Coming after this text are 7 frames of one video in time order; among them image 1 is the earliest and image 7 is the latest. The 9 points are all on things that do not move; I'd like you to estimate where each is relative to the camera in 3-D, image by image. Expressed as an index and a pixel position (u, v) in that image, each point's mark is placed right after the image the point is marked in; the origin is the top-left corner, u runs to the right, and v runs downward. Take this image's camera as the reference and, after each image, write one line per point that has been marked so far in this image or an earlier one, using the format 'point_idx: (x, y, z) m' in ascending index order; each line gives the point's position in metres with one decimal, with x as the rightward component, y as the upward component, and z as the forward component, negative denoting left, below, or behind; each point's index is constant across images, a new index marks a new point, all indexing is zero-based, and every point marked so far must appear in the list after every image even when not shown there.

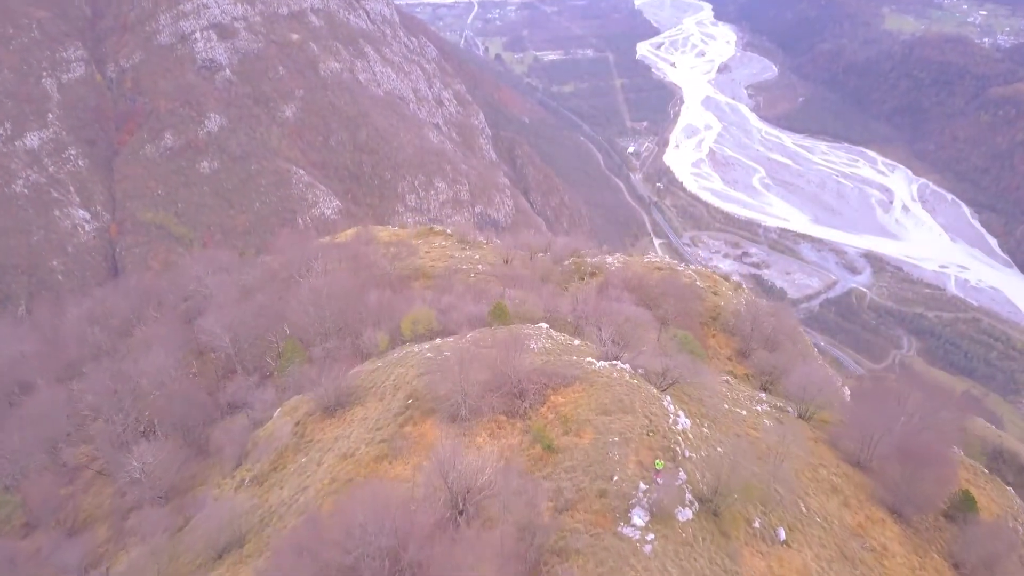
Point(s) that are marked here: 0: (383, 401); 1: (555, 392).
0: (-2.6, -2.2, +15.8) m
1: (+0.8, -1.8, +14.1) m
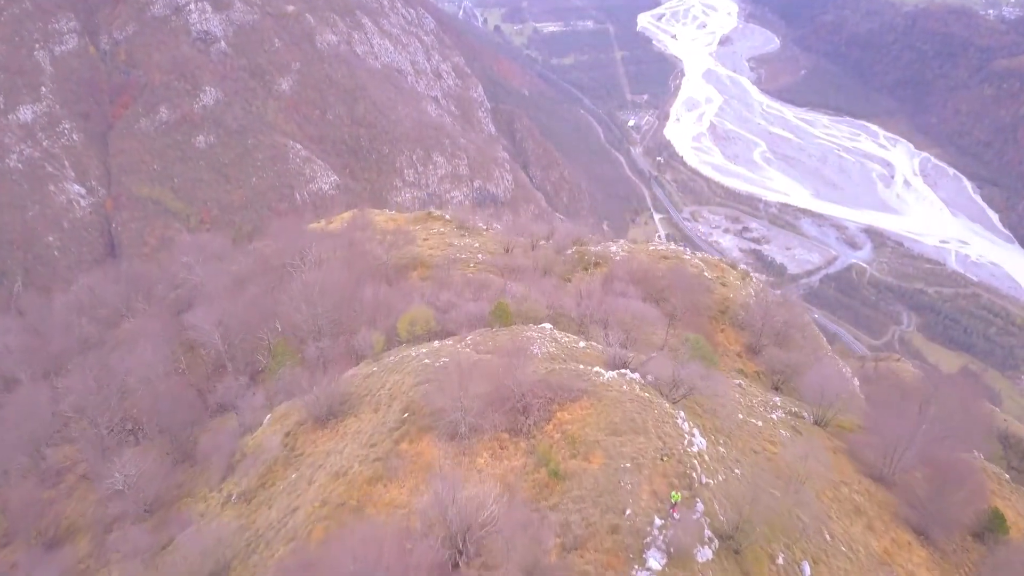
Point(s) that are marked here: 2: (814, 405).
0: (-2.5, -2.3, +14.9) m
1: (+0.8, -2.0, +13.2) m
2: (+7.2, -2.8, +19.0) m
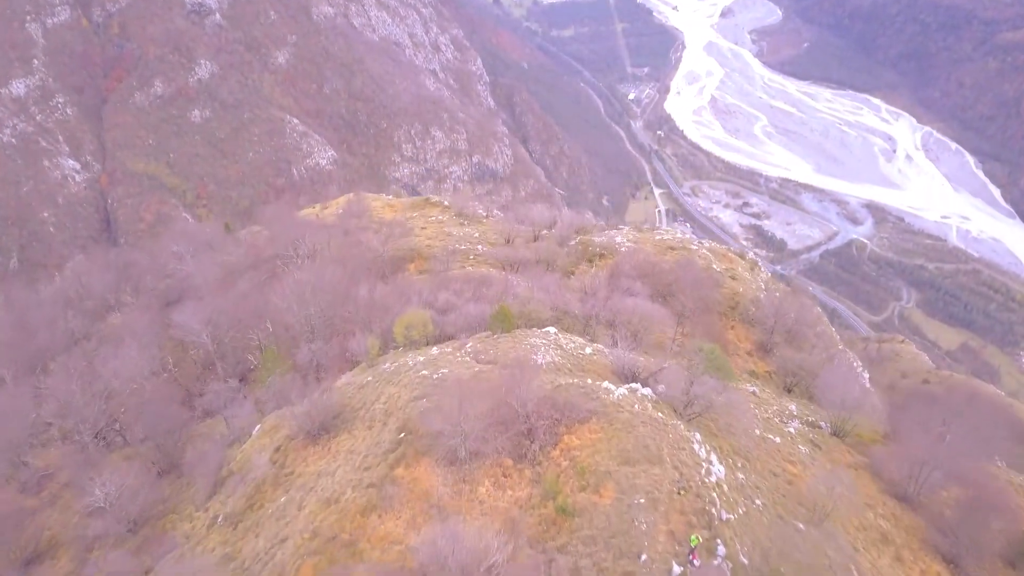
0: (-2.5, -2.5, +14.0) m
1: (+0.9, -2.2, +12.3) m
2: (+7.3, -2.8, +18.1) m
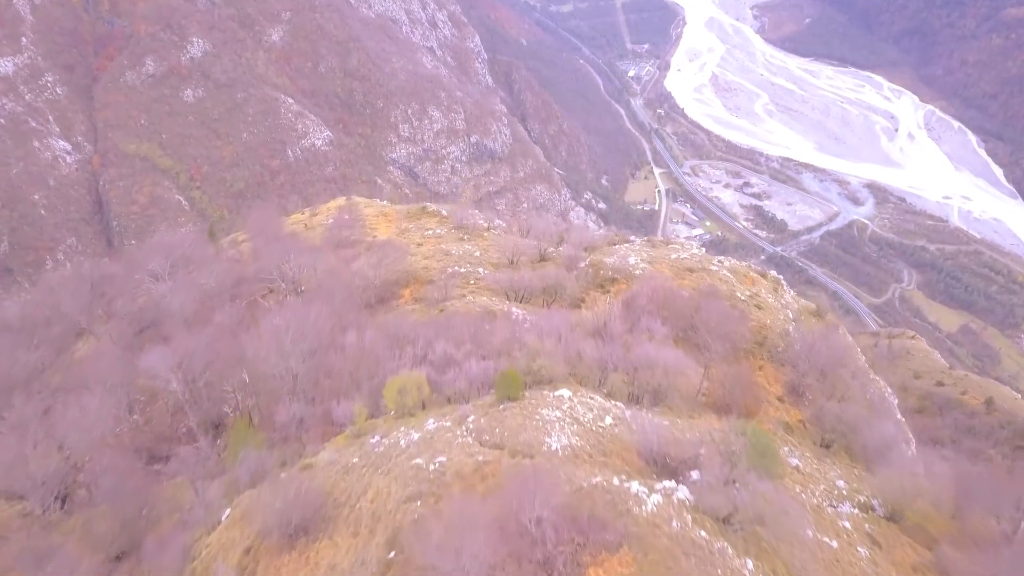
0: (-2.3, -3.7, +11.8) m
1: (+1.0, -3.5, +10.1) m
2: (+7.4, -3.9, +16.0) m
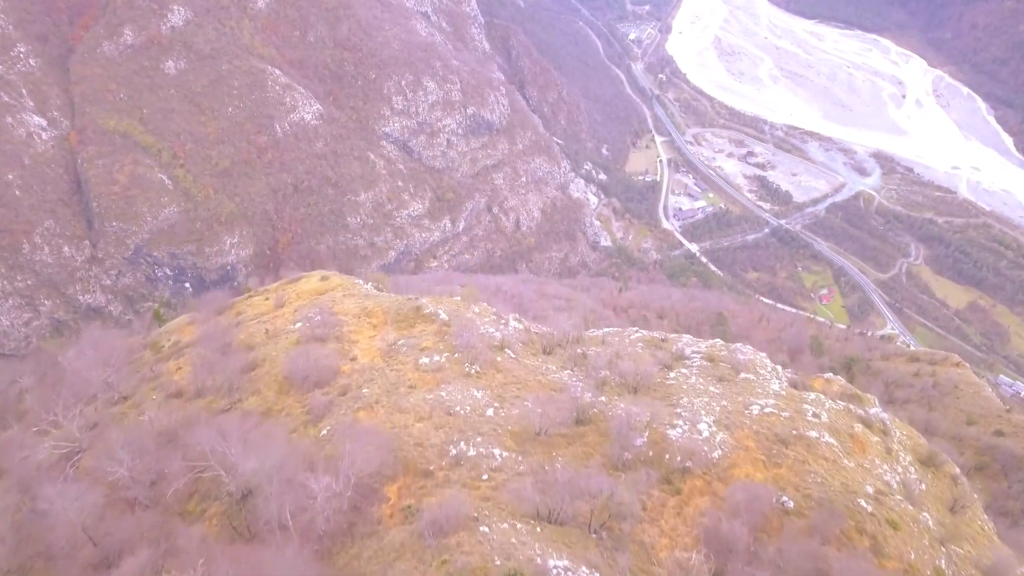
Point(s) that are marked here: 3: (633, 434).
0: (-1.6, -8.6, +5.0) m
1: (+1.8, -8.4, +3.4) m
2: (+8.1, -8.6, +9.3) m
3: (+2.7, -3.4, +18.3) m
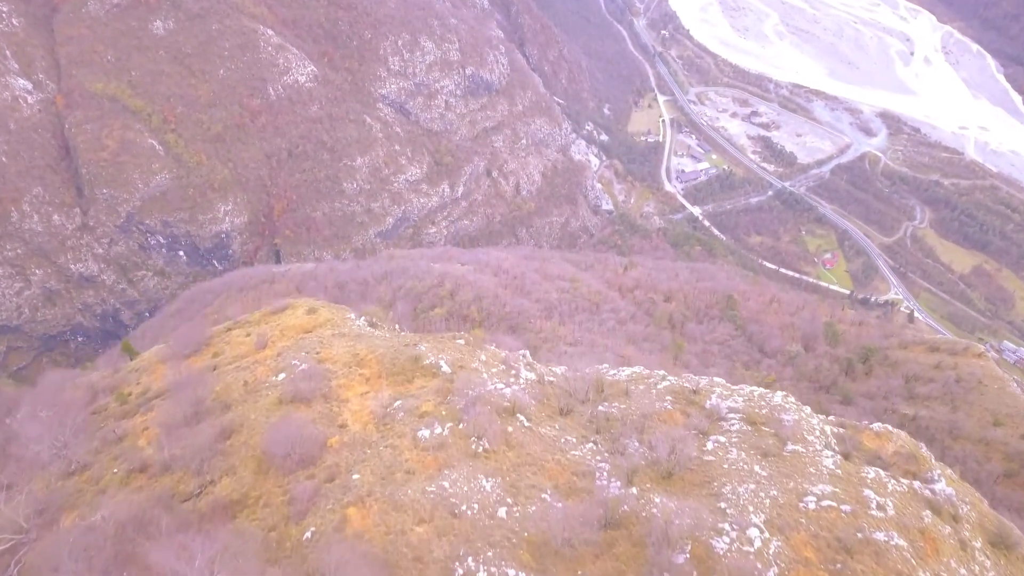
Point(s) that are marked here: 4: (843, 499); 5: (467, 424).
0: (-1.3, -11.0, +2.5) m
1: (+2.1, -10.9, +0.8) m
2: (+8.5, -10.7, +6.7) m
3: (+3.1, -5.0, +15.5) m
4: (+7.3, -4.8, +16.8) m
5: (-1.1, -3.3, +19.2) m
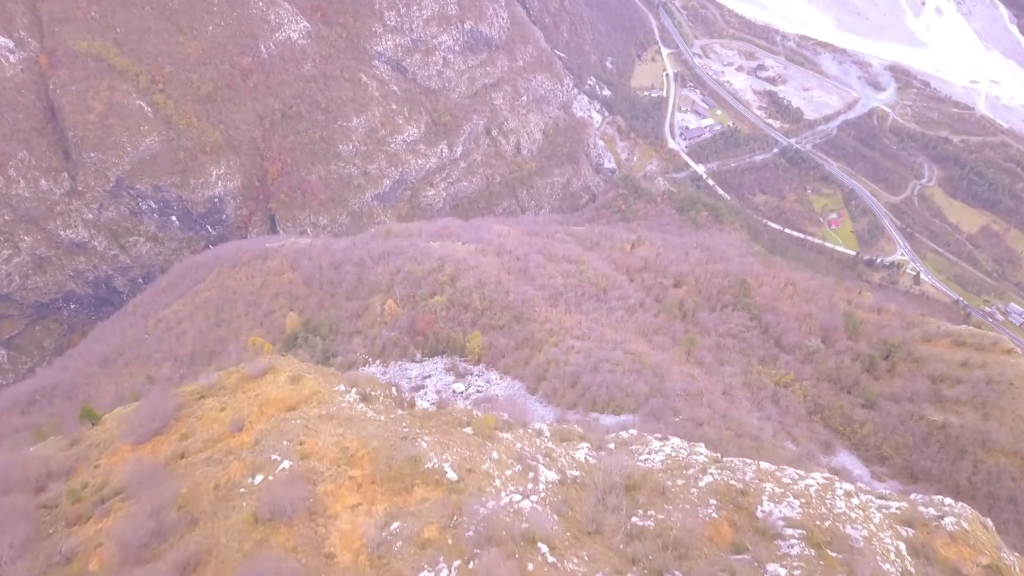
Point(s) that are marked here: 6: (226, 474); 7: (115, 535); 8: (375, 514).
0: (-0.8, -14.2, -0.2) m
1: (+2.6, -14.3, -1.9) m
2: (+8.9, -13.7, +4.0) m
3: (+3.5, -7.5, +12.4) m
4: (+7.7, -7.2, +13.7) m
5: (-0.7, -5.6, +15.9) m
6: (-6.8, -4.6, +19.1) m
7: (-8.9, -5.7, +17.7) m
8: (-3.0, -5.0, +17.6) m
